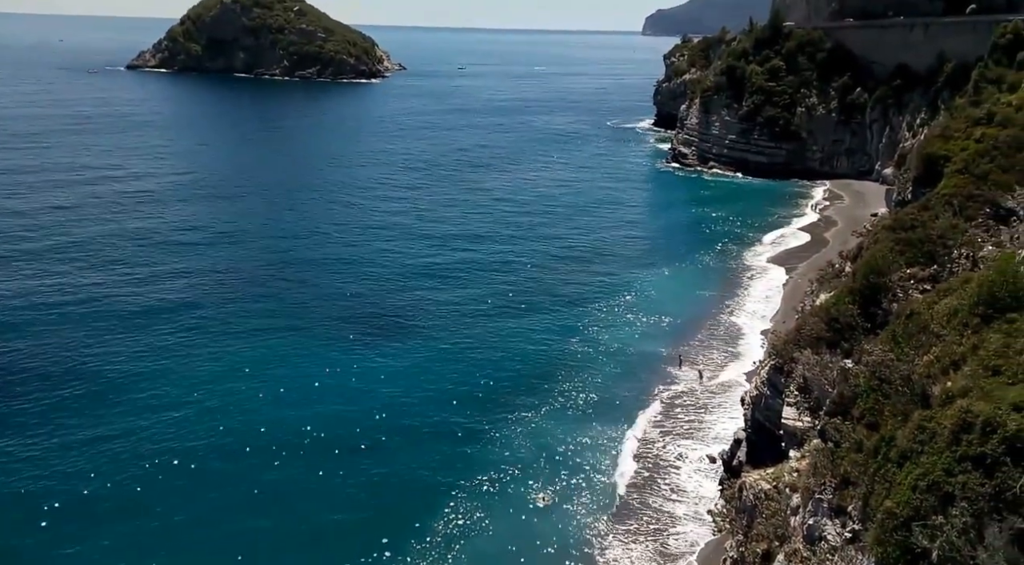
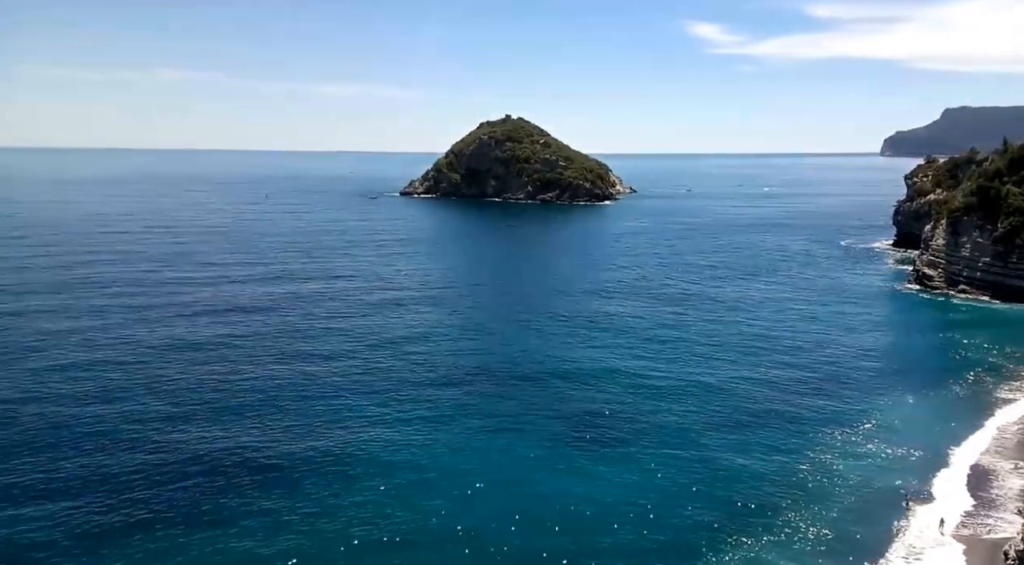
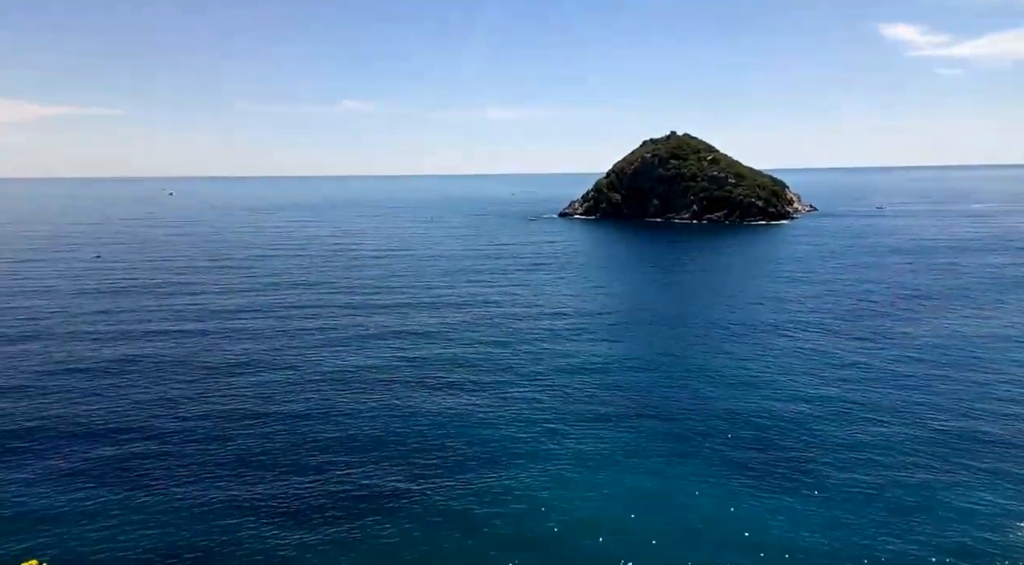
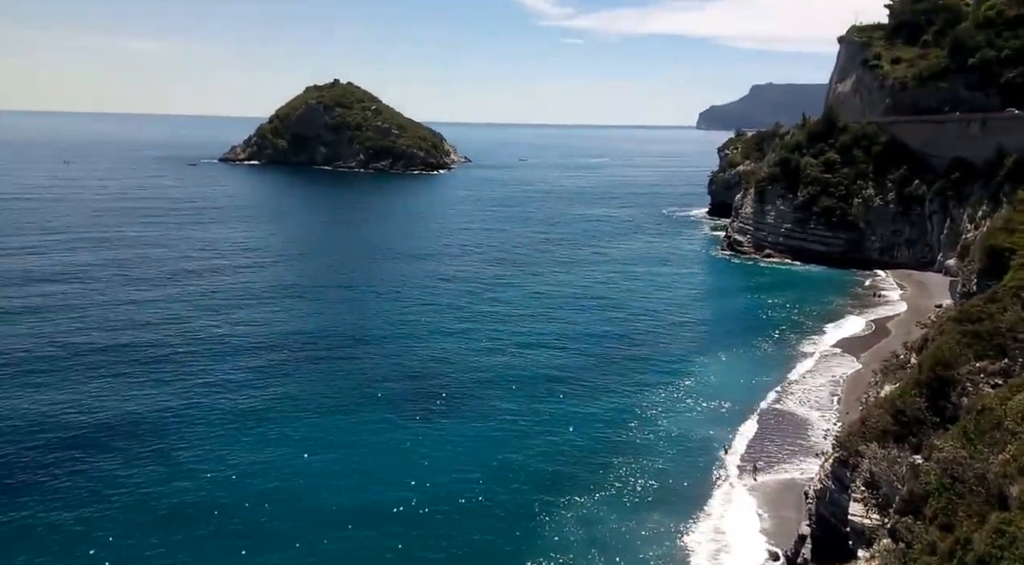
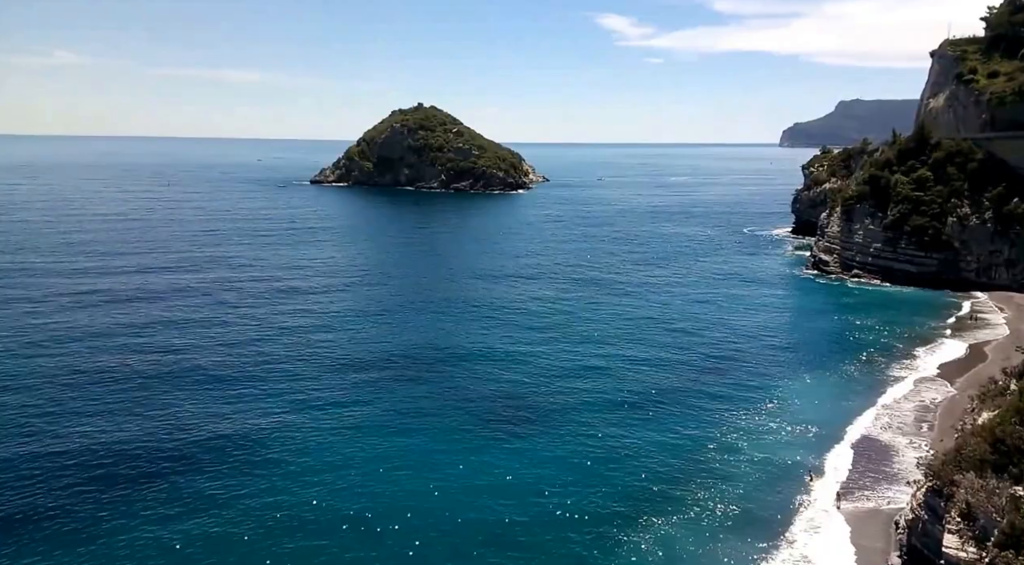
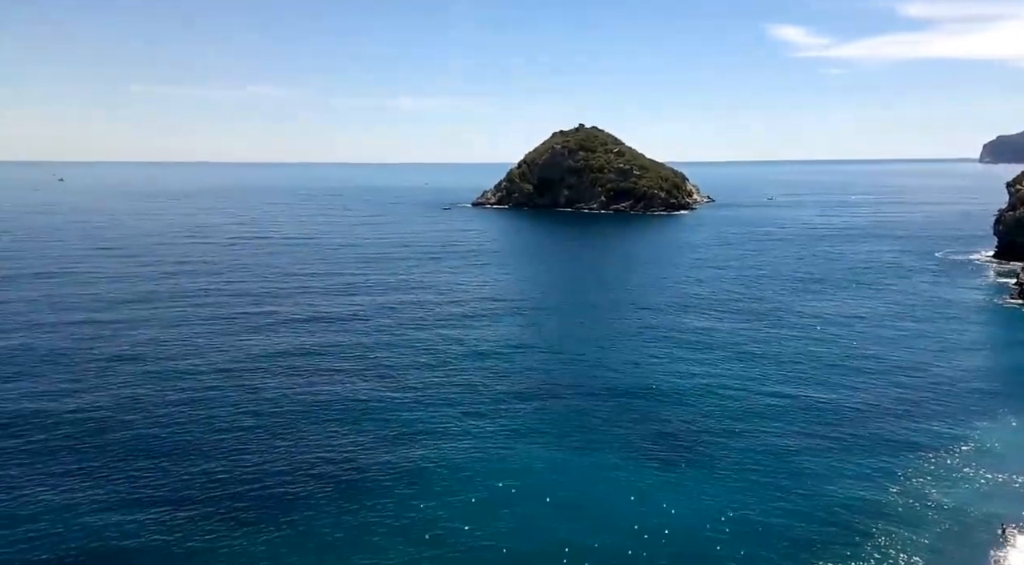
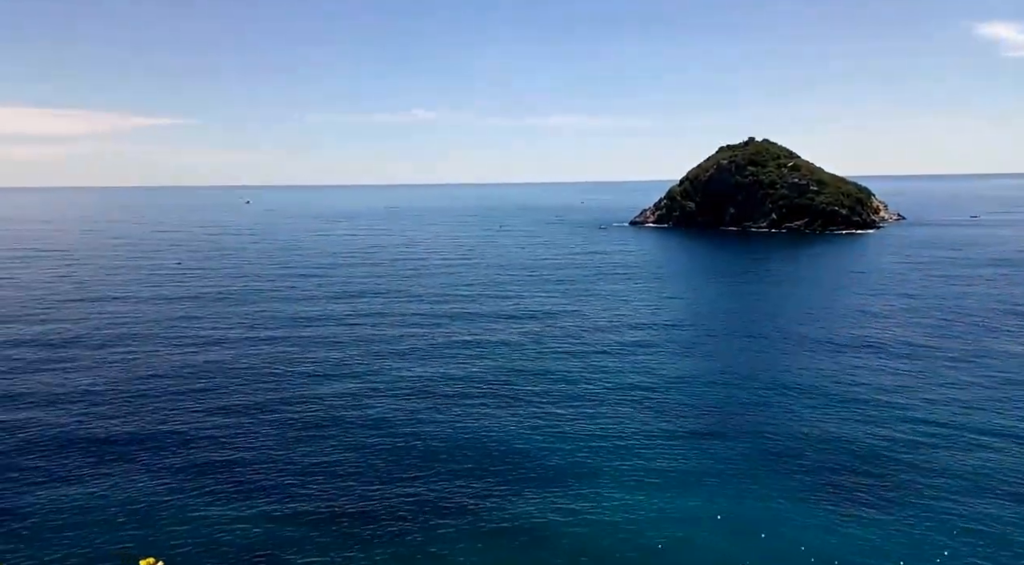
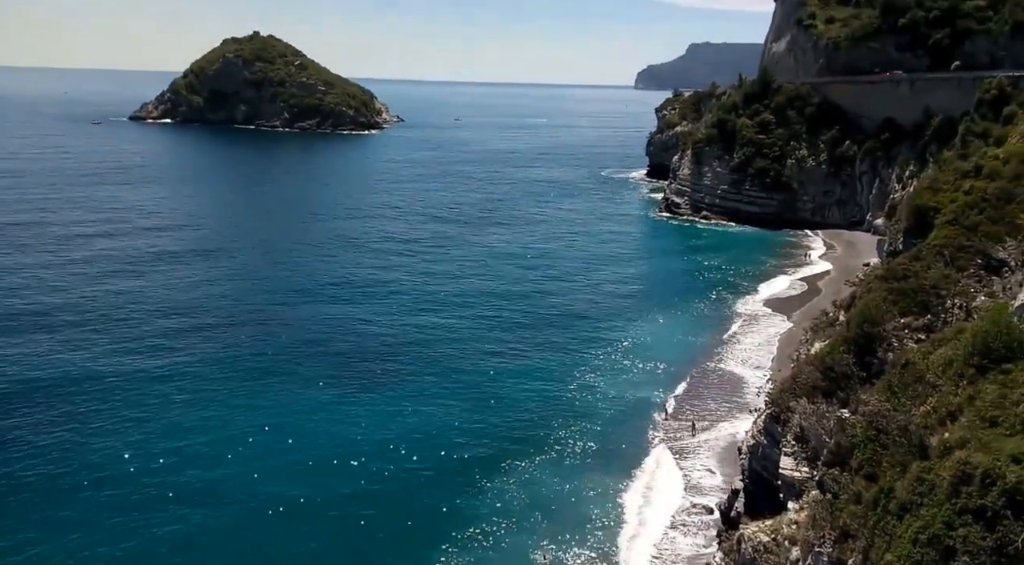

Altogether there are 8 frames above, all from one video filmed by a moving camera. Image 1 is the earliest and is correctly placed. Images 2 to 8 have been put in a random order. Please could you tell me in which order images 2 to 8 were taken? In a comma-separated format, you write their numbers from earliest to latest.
8, 4, 5, 2, 6, 3, 7
